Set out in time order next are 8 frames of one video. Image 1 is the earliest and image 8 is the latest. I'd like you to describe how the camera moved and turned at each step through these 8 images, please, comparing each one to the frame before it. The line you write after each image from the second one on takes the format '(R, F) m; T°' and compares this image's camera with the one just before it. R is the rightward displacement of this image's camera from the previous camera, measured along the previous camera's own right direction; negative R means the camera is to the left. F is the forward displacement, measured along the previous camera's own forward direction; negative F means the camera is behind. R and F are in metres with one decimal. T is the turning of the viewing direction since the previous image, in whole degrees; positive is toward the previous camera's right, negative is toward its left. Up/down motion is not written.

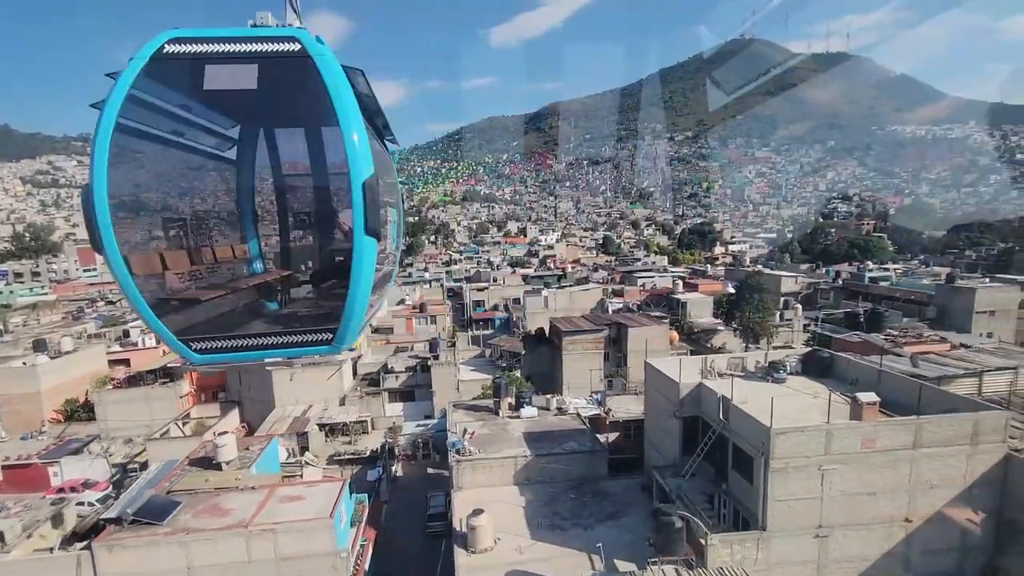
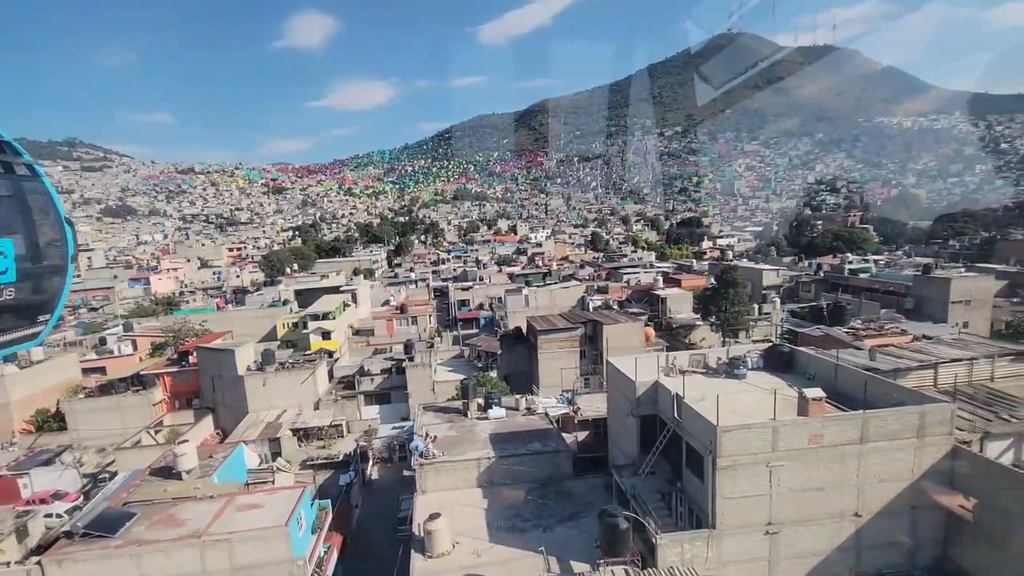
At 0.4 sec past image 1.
(+0.8, +0.1) m; +1°
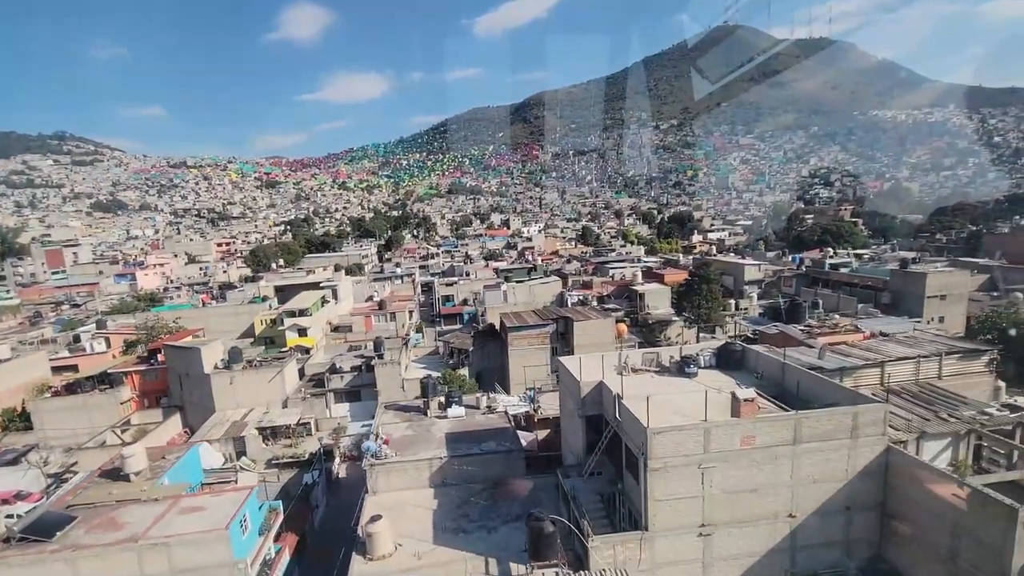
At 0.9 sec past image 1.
(+1.0, +0.1) m; 0°
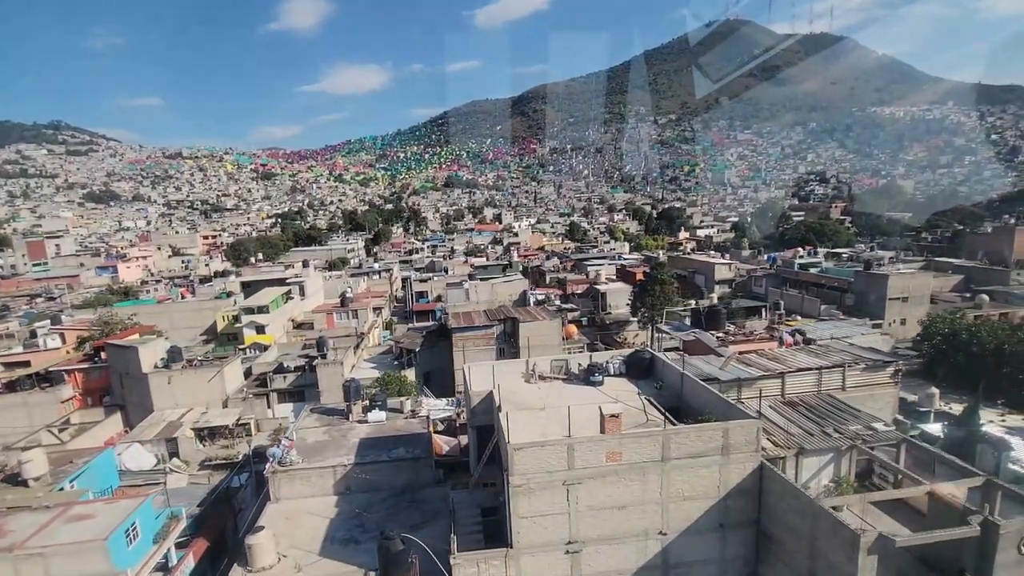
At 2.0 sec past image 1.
(+2.0, +0.2) m; 0°
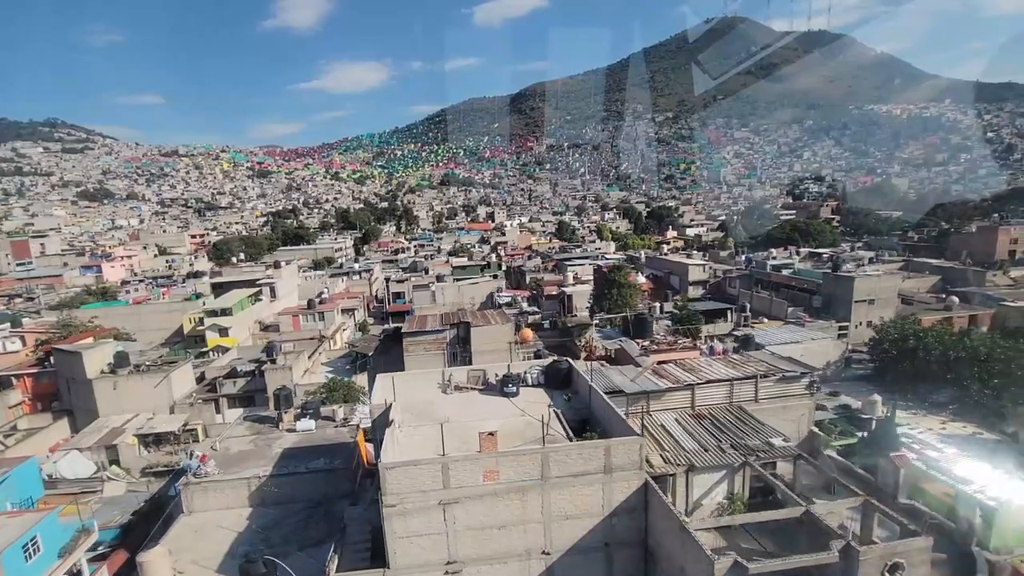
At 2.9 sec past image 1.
(+1.8, +0.2) m; 0°
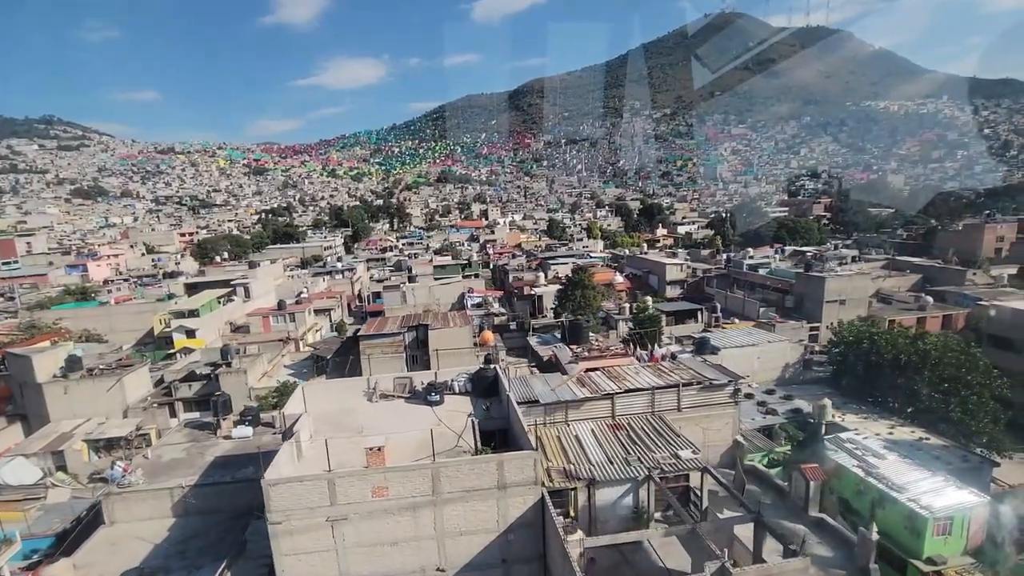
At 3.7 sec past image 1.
(+1.5, +0.2) m; 0°
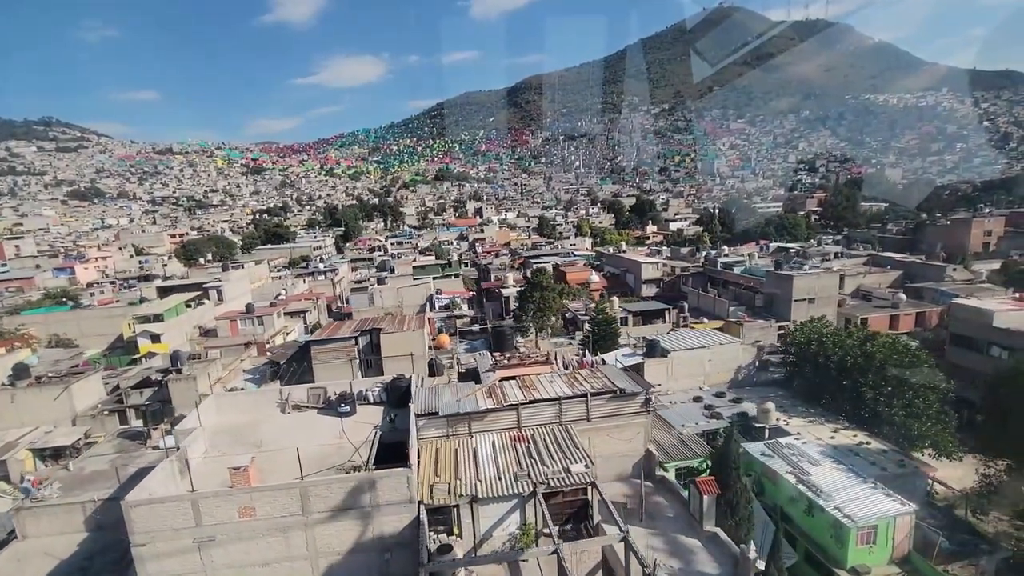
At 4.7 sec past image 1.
(+1.8, +0.2) m; 0°
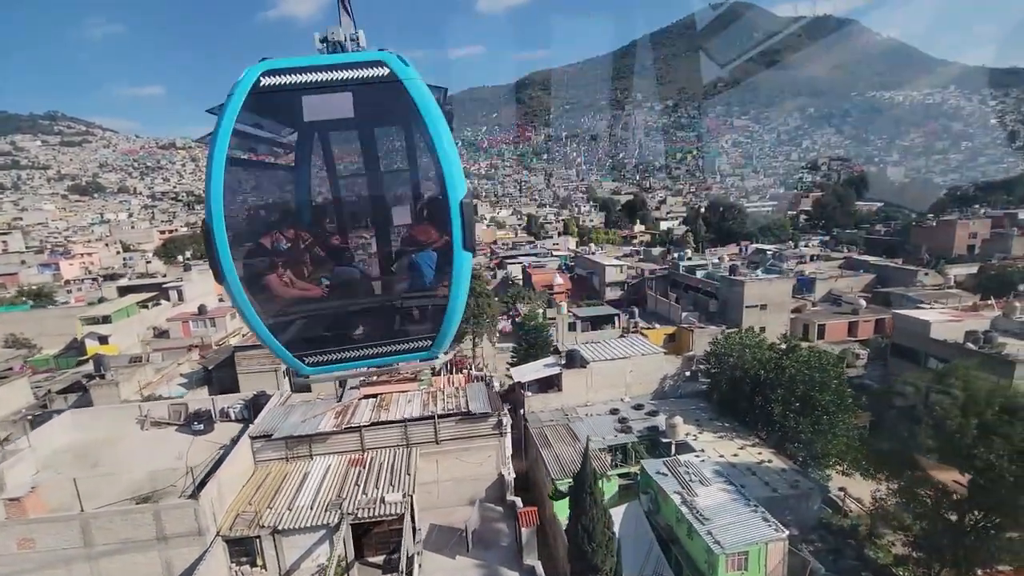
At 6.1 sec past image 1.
(+2.8, +0.3) m; -1°
